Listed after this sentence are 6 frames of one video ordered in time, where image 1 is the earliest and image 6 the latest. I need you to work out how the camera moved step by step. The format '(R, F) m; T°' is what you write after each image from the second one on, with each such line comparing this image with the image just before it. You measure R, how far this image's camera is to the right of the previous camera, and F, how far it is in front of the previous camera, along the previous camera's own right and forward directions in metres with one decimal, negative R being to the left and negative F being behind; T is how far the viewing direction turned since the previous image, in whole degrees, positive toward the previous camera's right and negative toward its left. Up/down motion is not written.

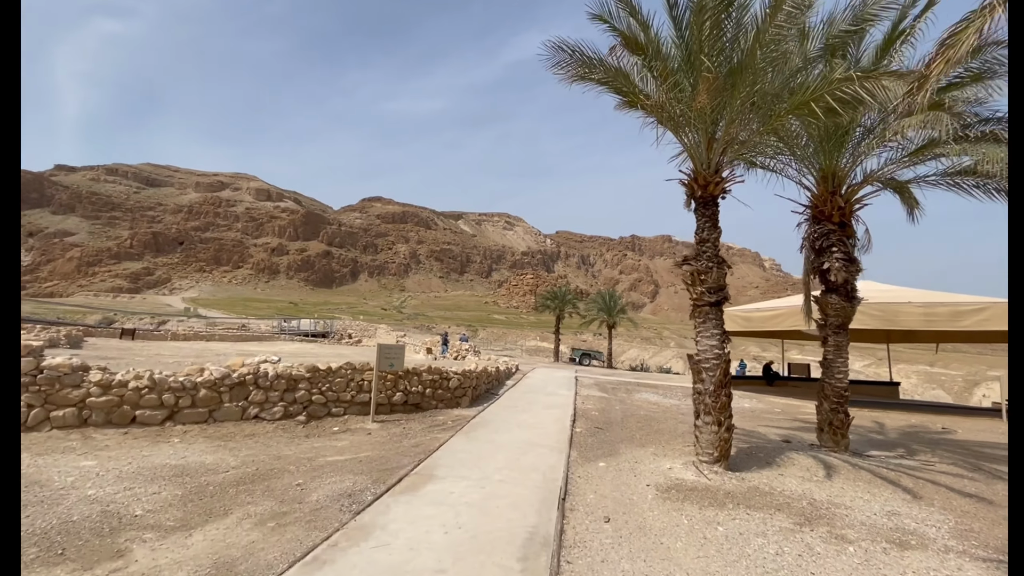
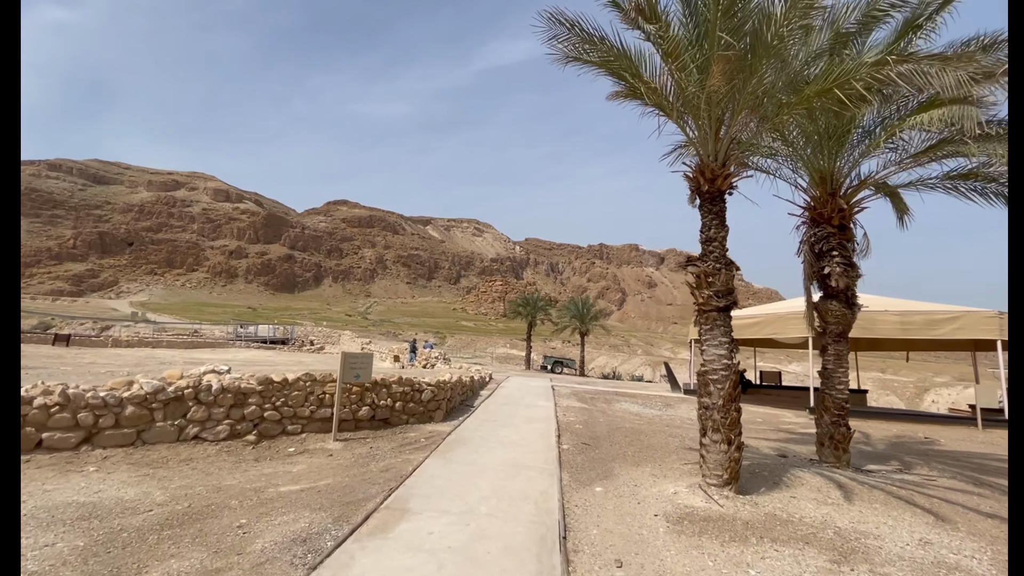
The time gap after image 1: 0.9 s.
(-0.2, +0.7) m; +4°
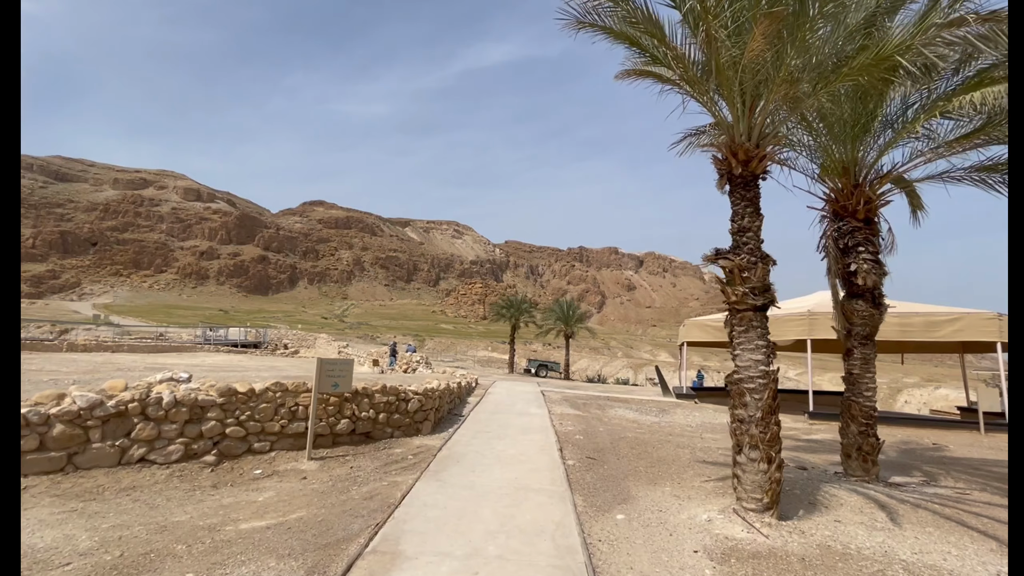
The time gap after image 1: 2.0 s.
(-0.3, +0.8) m; +3°
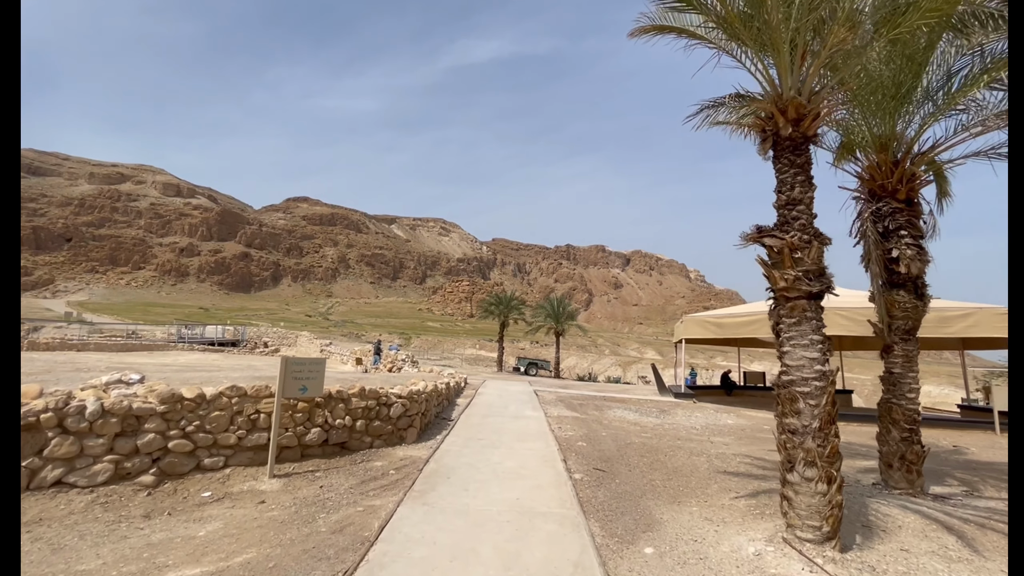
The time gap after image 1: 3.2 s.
(-0.1, +0.9) m; +2°
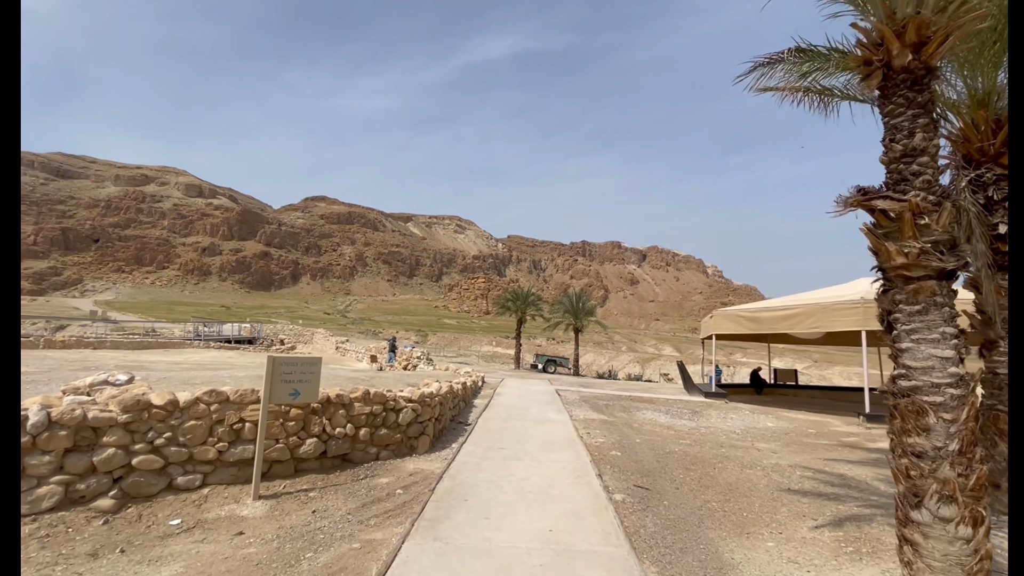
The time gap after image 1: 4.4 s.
(-0.1, +0.9) m; -2°
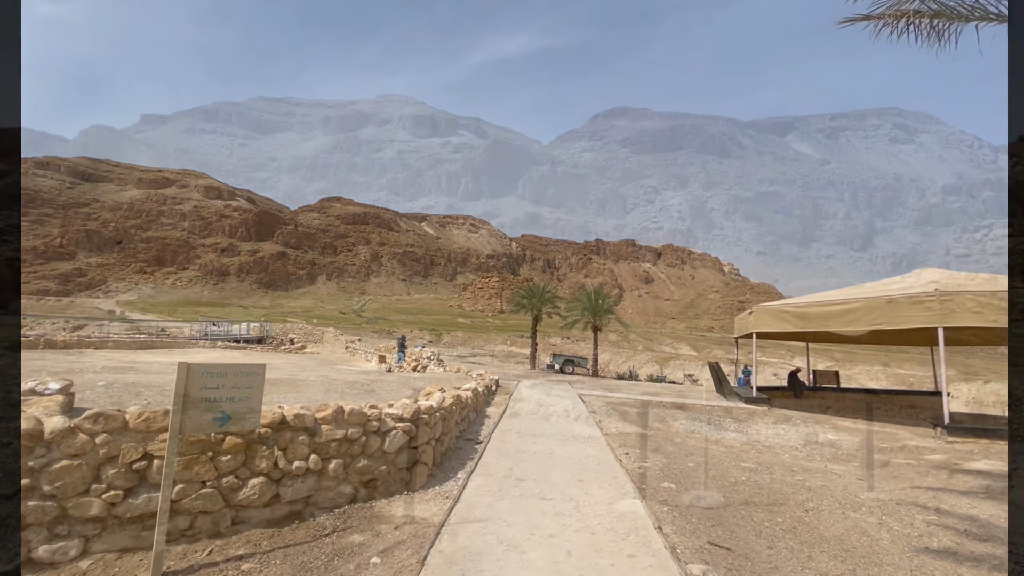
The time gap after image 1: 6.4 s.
(-0.1, +1.5) m; -2°
